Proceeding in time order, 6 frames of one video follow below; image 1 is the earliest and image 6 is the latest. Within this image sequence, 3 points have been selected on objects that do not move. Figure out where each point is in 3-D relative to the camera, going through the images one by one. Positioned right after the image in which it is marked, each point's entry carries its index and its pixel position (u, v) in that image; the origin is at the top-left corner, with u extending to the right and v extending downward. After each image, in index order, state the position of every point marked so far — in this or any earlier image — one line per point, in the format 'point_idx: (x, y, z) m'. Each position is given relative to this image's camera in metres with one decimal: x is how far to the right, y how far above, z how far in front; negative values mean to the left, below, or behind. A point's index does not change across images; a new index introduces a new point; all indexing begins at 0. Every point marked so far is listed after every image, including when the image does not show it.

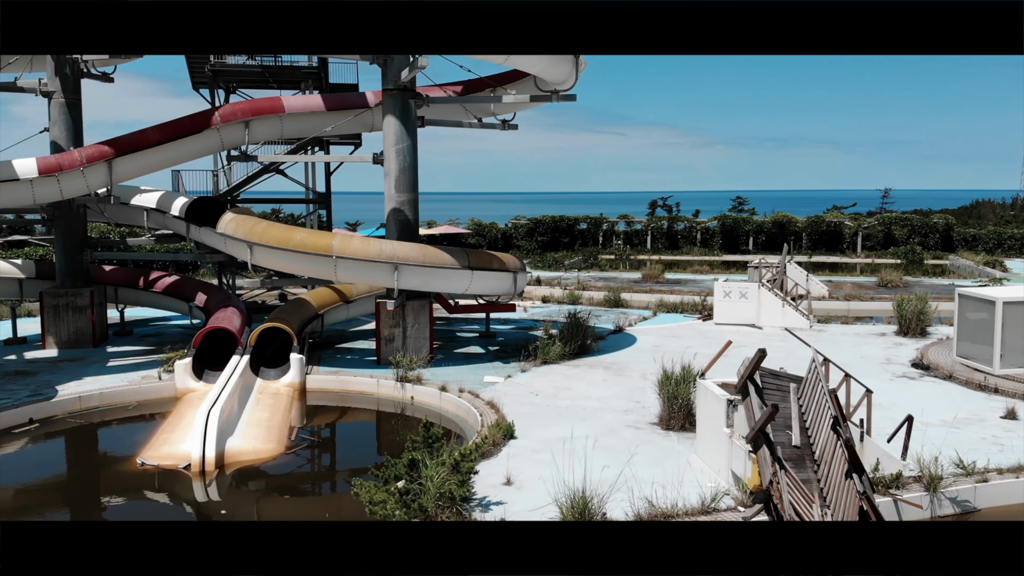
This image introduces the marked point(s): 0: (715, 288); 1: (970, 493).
0: (+4.3, 0.0, +18.6) m
1: (+4.4, -2.0, +8.4) m
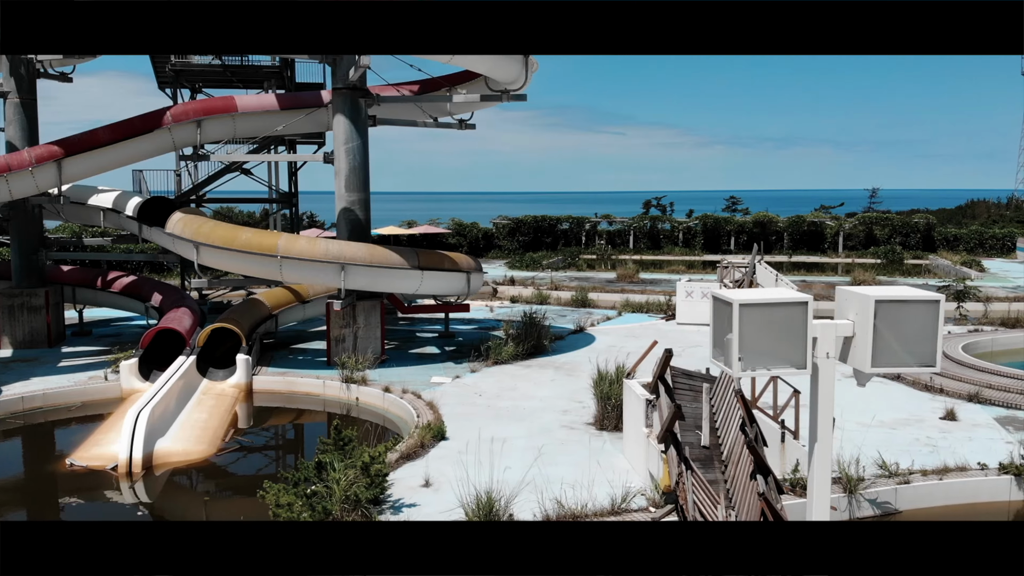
0: (+3.5, 0.0, +18.6) m
1: (+3.6, -2.0, +8.4) m
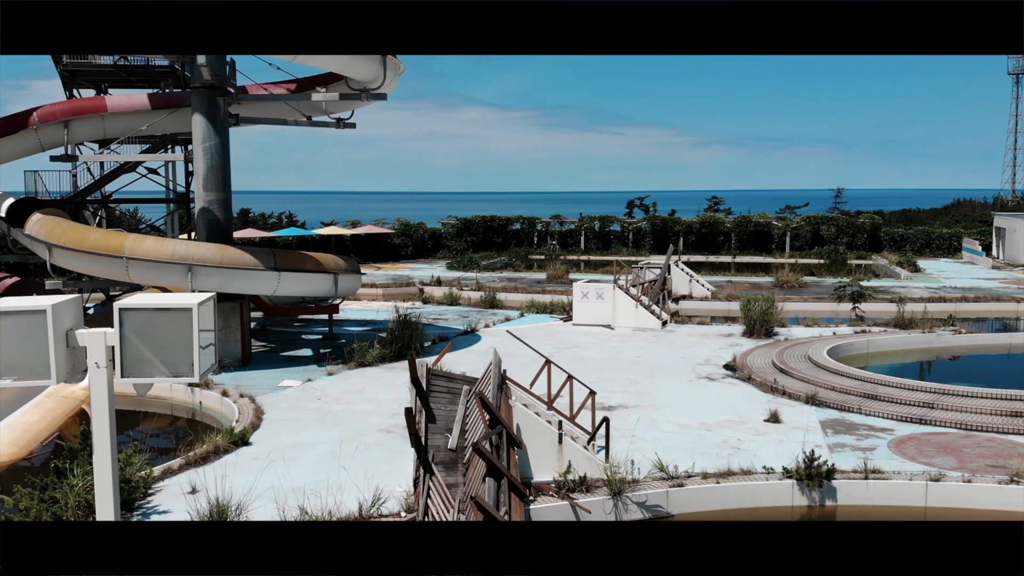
0: (+1.3, 0.0, +18.5) m
1: (+1.4, -2.0, +8.3) m
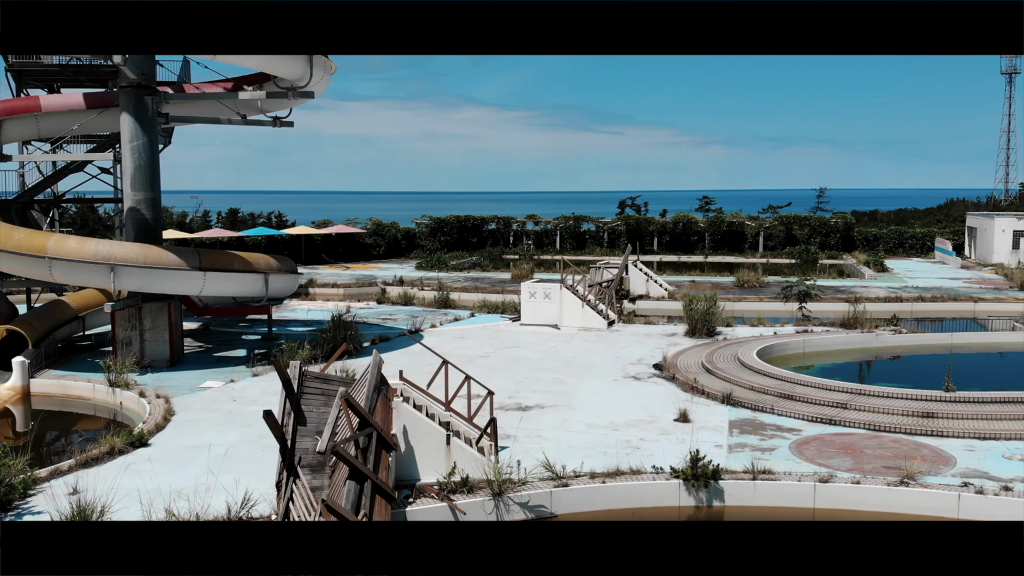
0: (+0.2, 0.0, +18.4) m
1: (+0.3, -2.0, +8.2) m
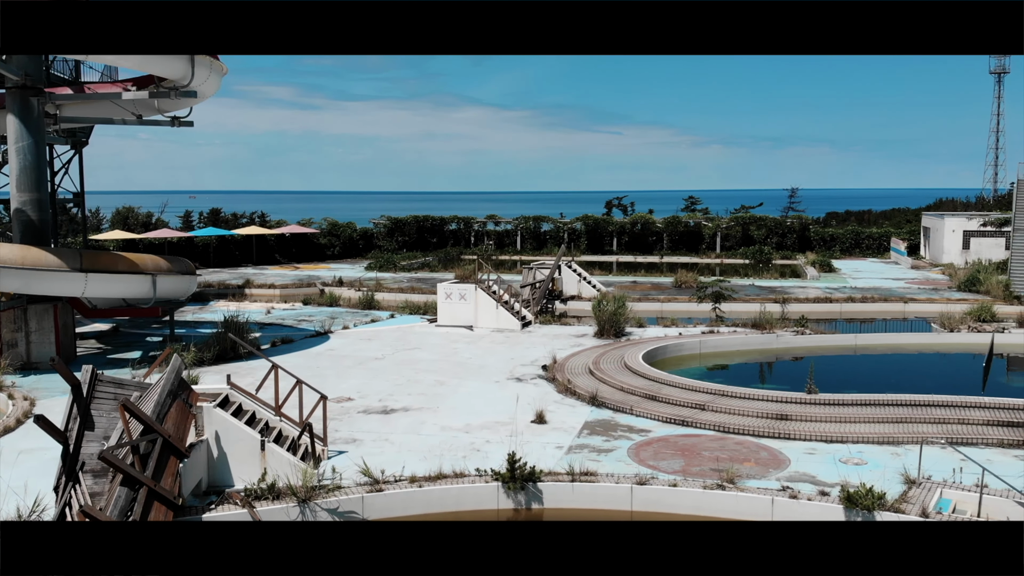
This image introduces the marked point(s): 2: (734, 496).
0: (-1.6, 0.0, +18.4) m
1: (-1.5, -2.0, +8.2) m
2: (+2.1, -1.9, +8.1) m
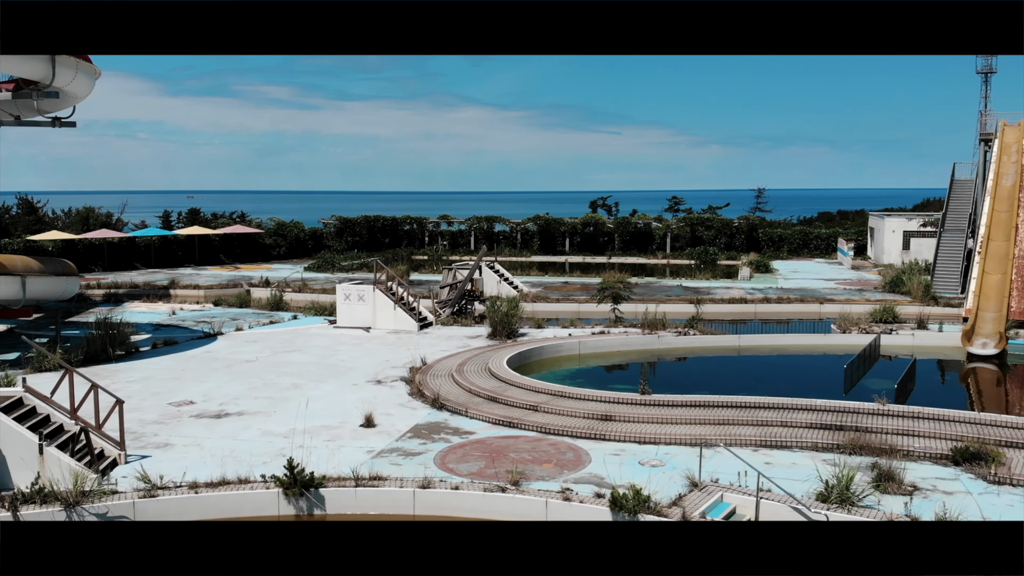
0: (-3.6, 0.0, +18.4) m
1: (-3.6, -2.0, +8.2) m
2: (0.0, -2.0, +8.1) m
